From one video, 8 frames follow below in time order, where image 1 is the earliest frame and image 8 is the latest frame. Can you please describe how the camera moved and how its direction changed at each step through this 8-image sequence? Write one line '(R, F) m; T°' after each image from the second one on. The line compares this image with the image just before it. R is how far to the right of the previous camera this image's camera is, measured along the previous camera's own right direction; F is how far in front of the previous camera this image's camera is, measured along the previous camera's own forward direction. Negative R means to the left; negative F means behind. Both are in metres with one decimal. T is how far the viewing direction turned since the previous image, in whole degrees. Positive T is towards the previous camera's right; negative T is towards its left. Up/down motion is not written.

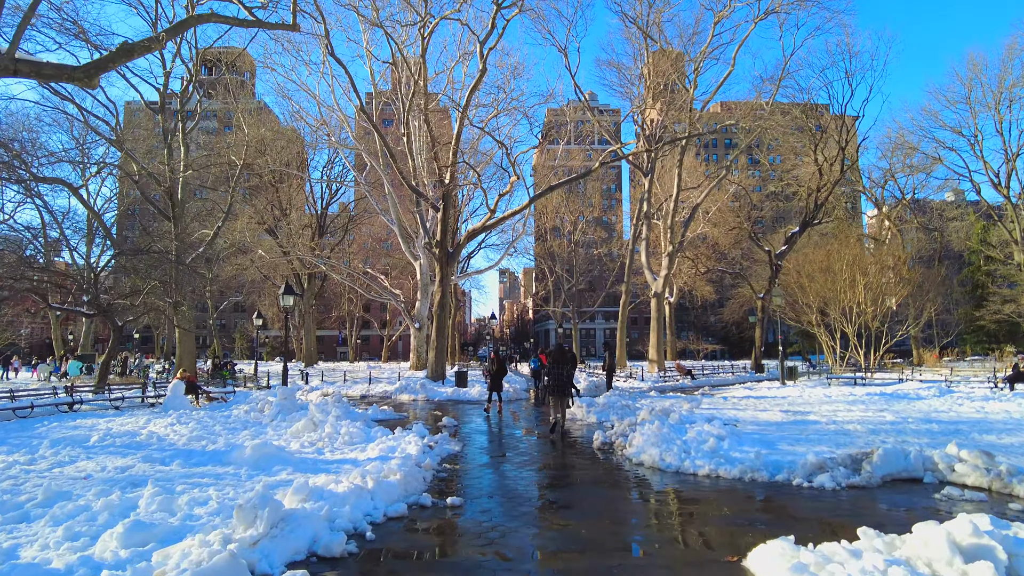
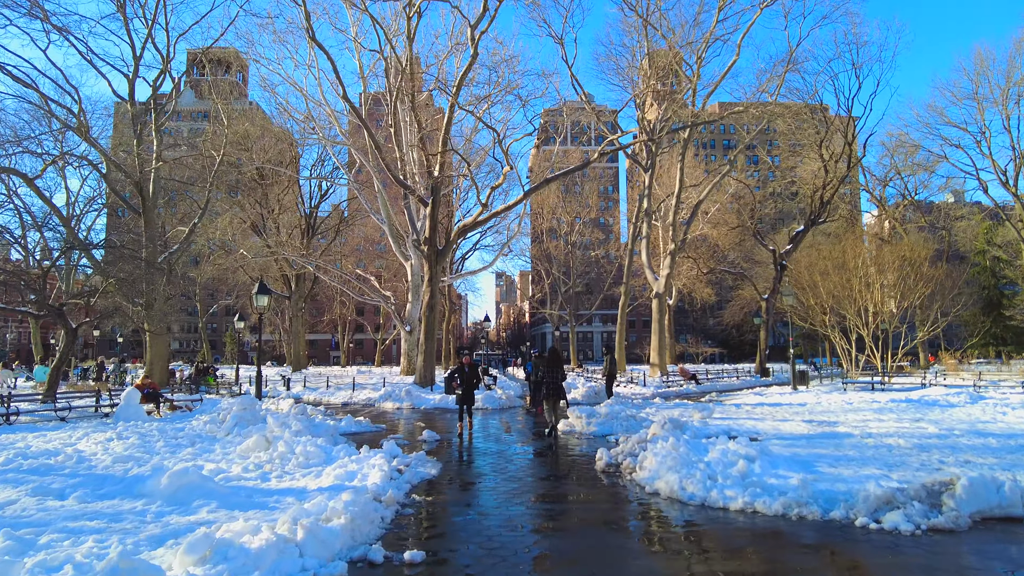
(+0.1, +1.5) m; 0°
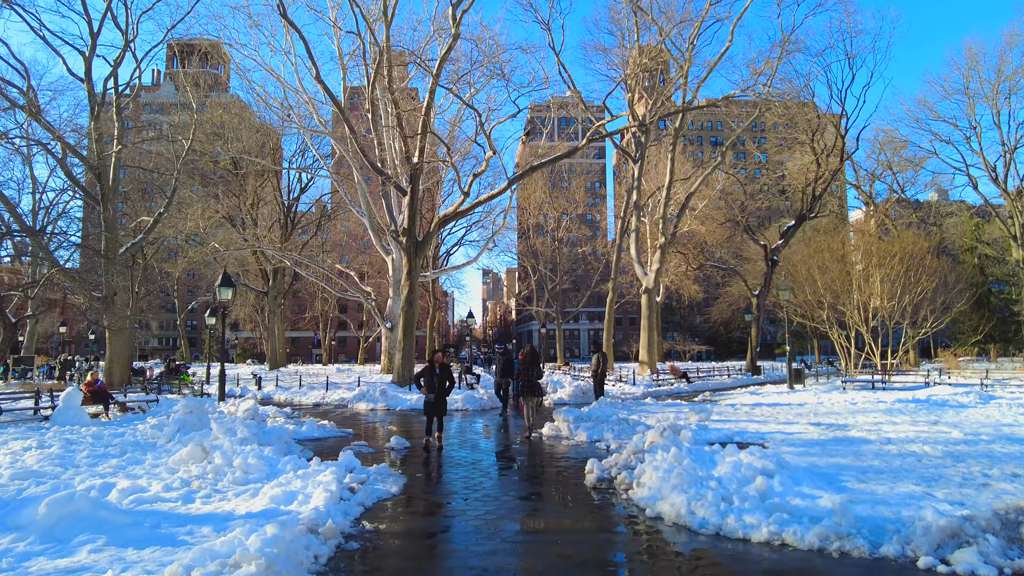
(+0.1, +1.2) m; +1°
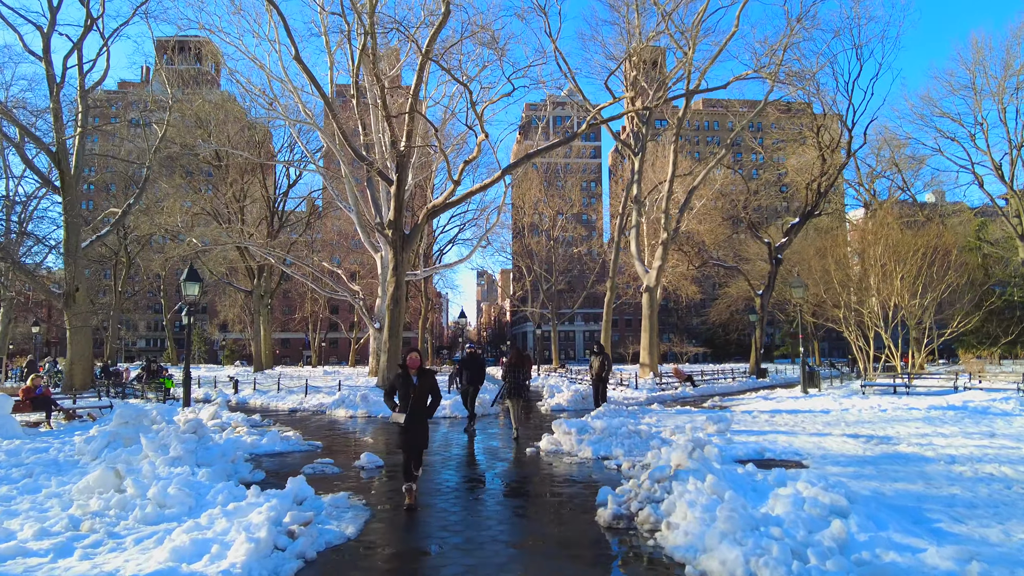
(0.0, +1.5) m; 0°
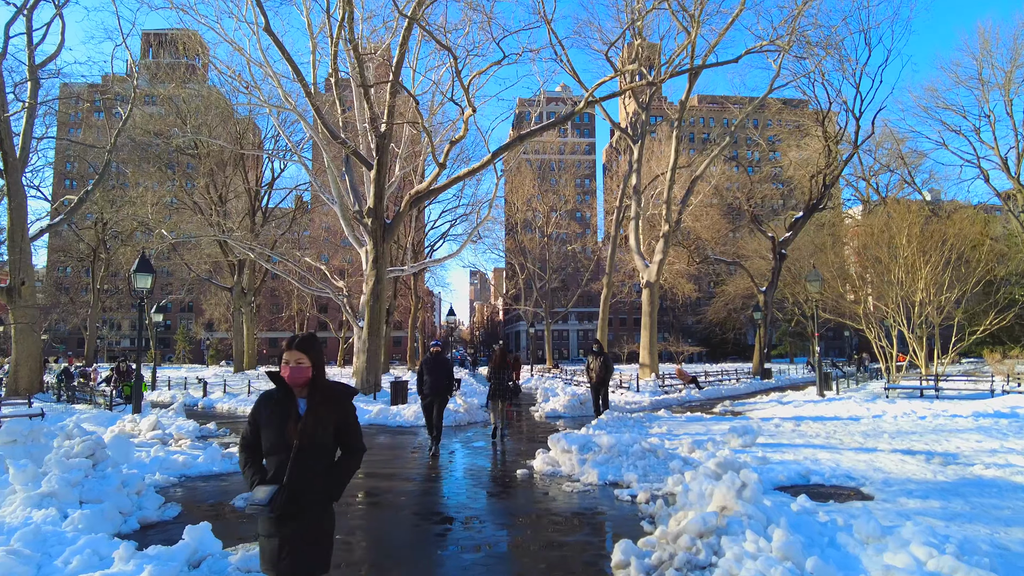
(+0.1, +1.7) m; +1°
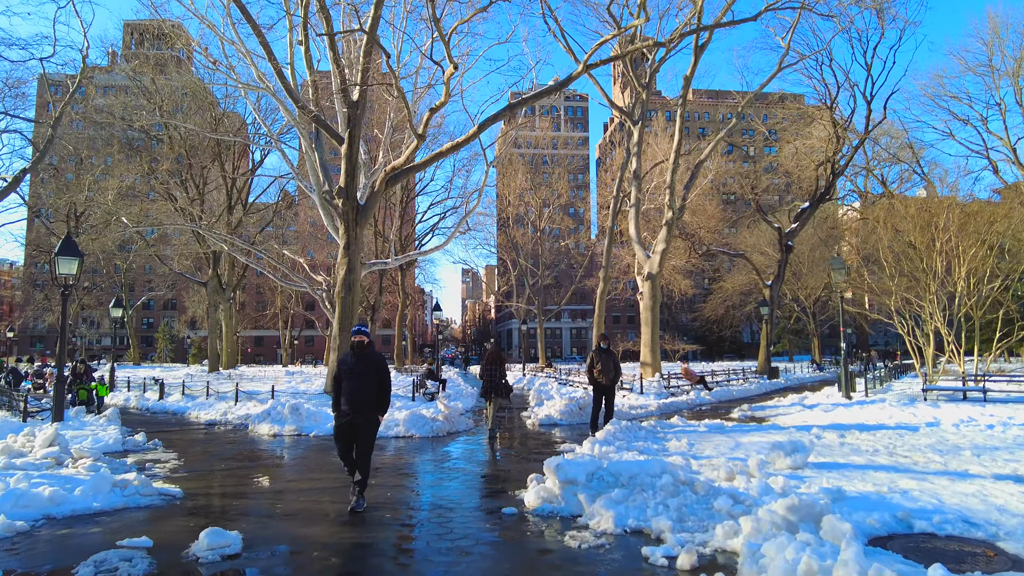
(+0.1, +2.1) m; +1°
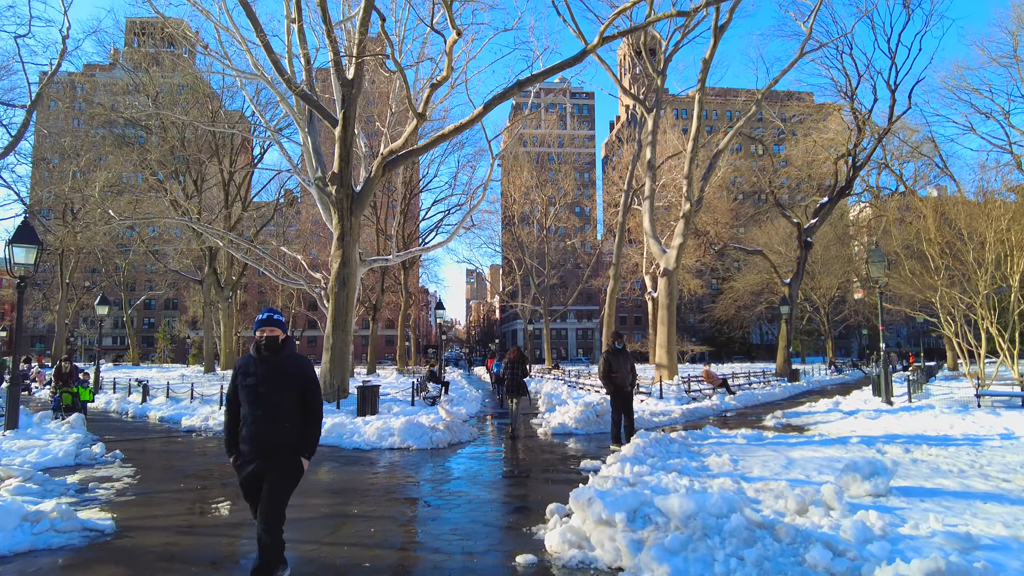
(-0.1, +1.4) m; 0°
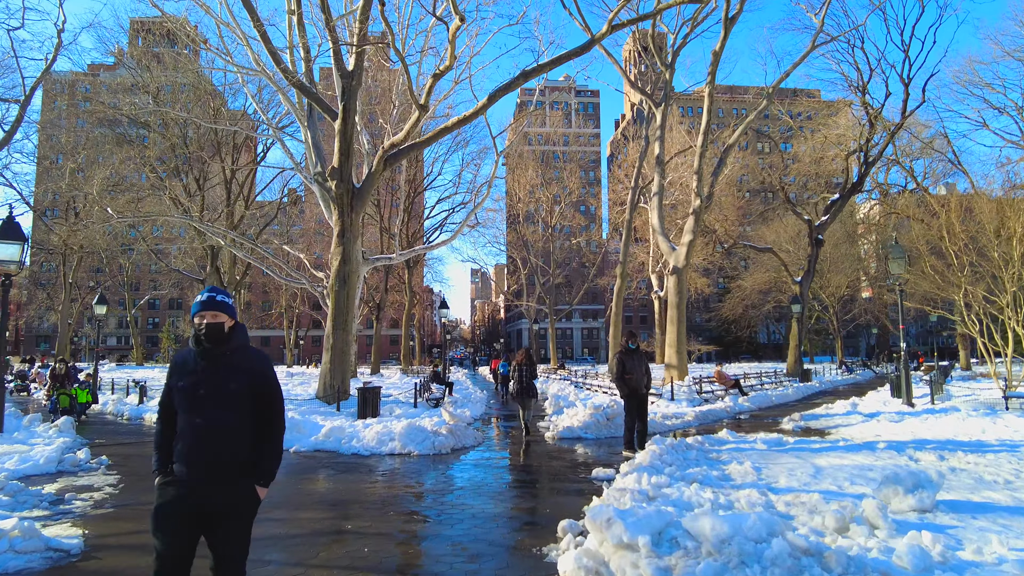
(0.0, +0.5) m; 0°
